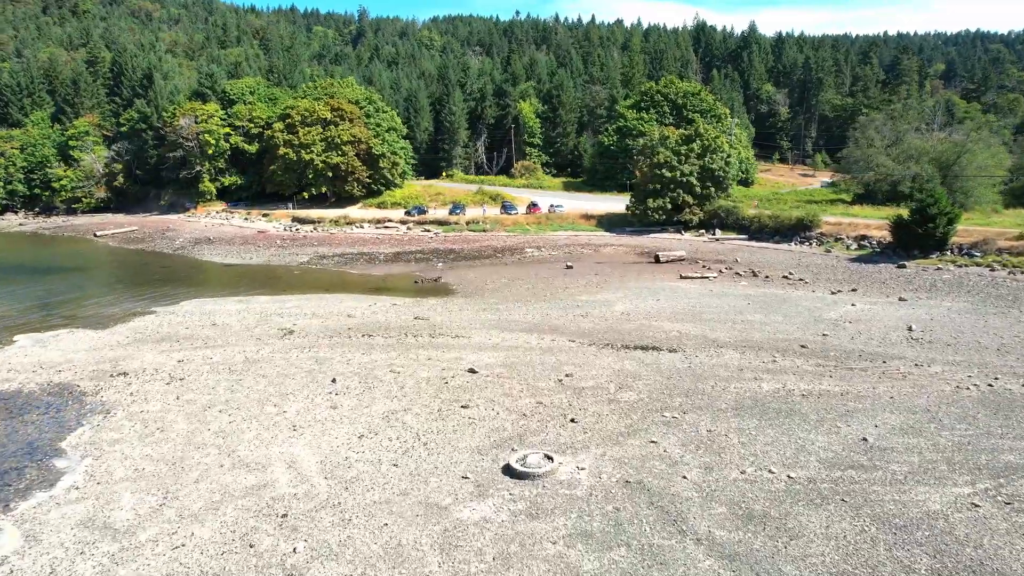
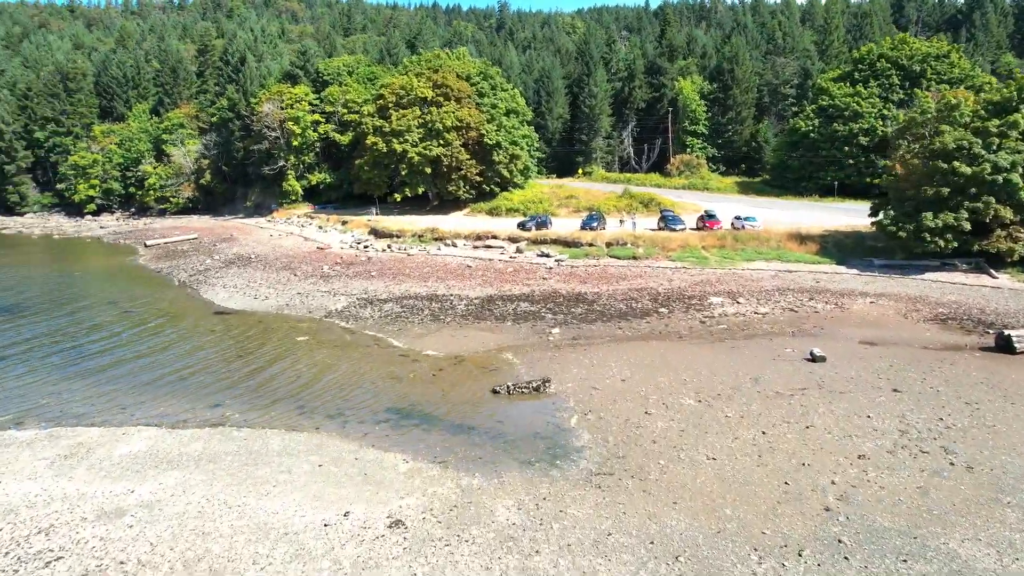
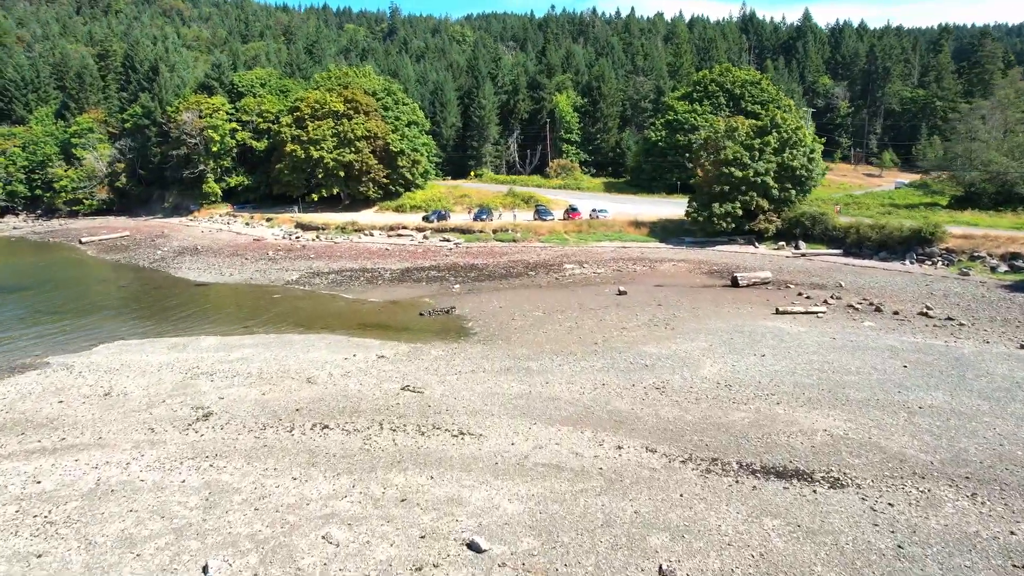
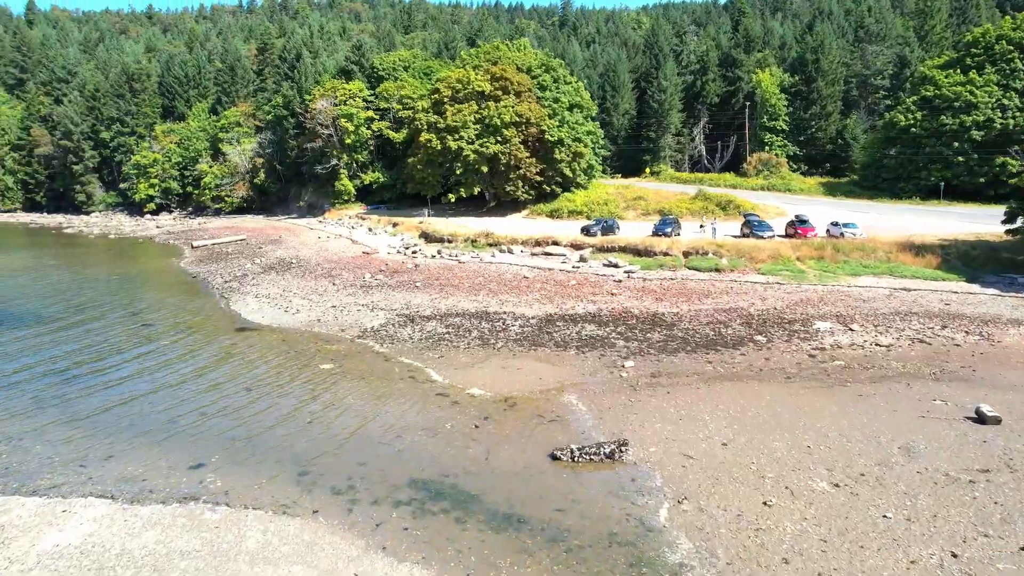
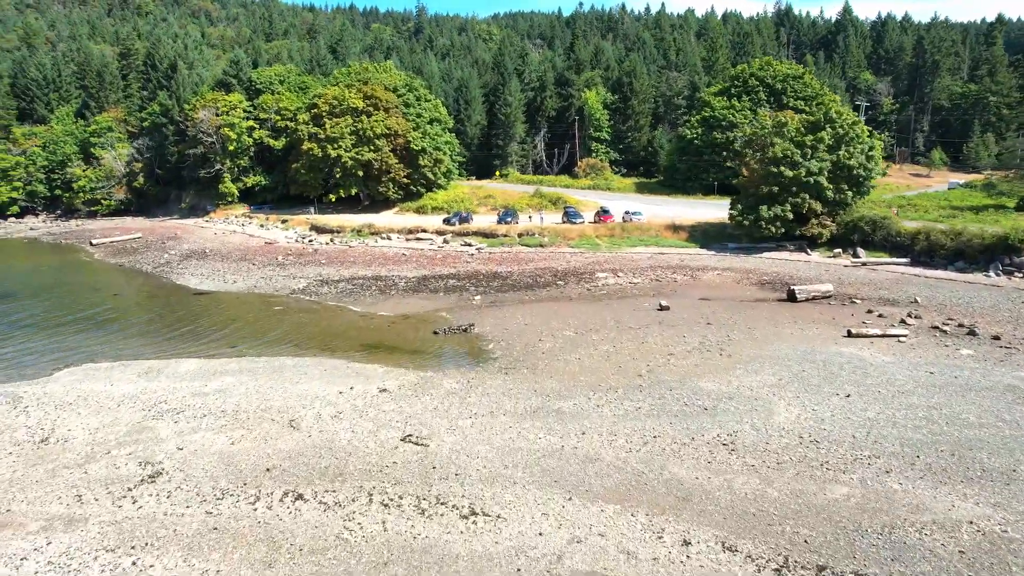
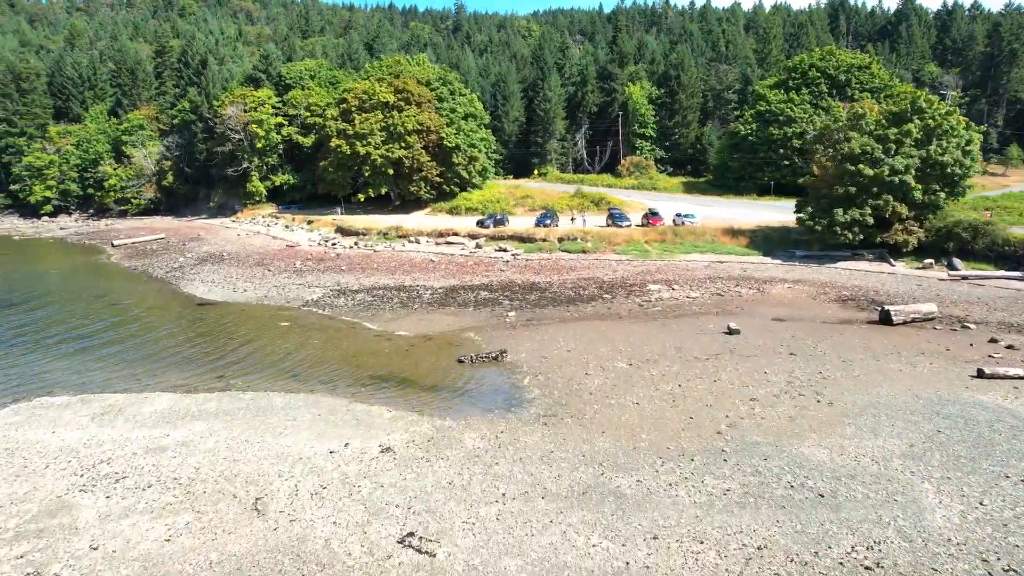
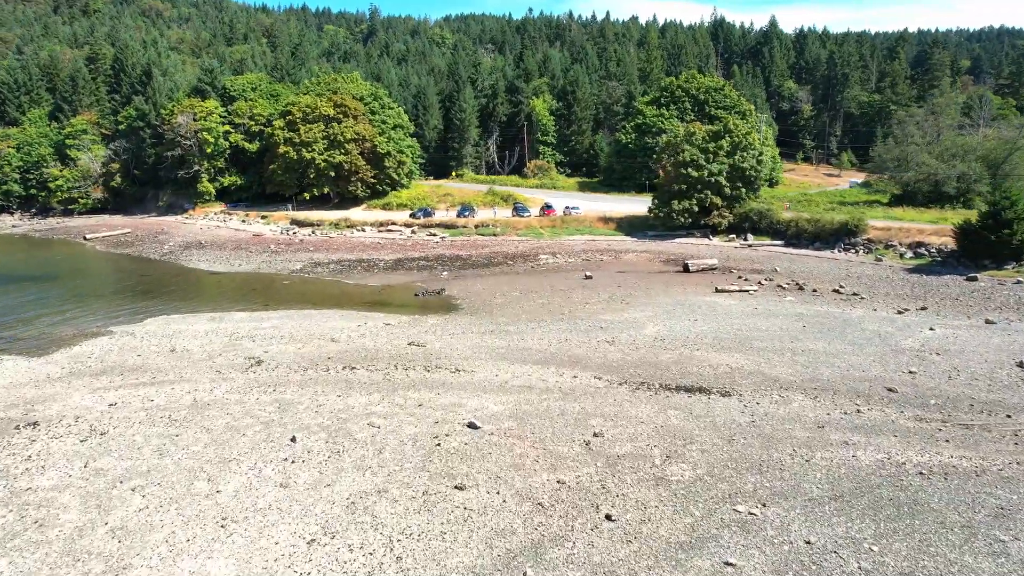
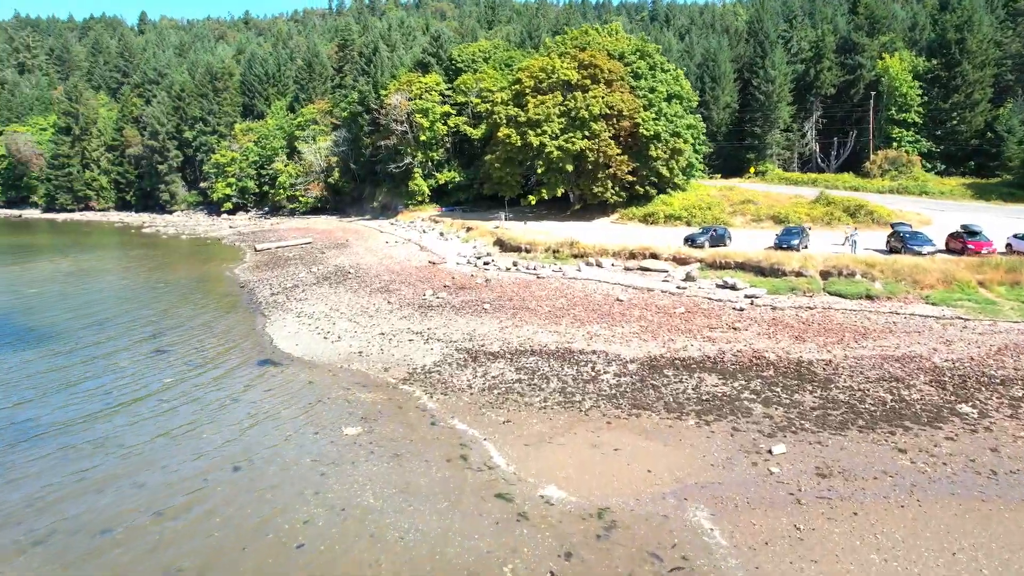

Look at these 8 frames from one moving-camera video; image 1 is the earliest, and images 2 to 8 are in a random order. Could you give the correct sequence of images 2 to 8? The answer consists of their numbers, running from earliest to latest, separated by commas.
7, 3, 5, 6, 2, 4, 8
